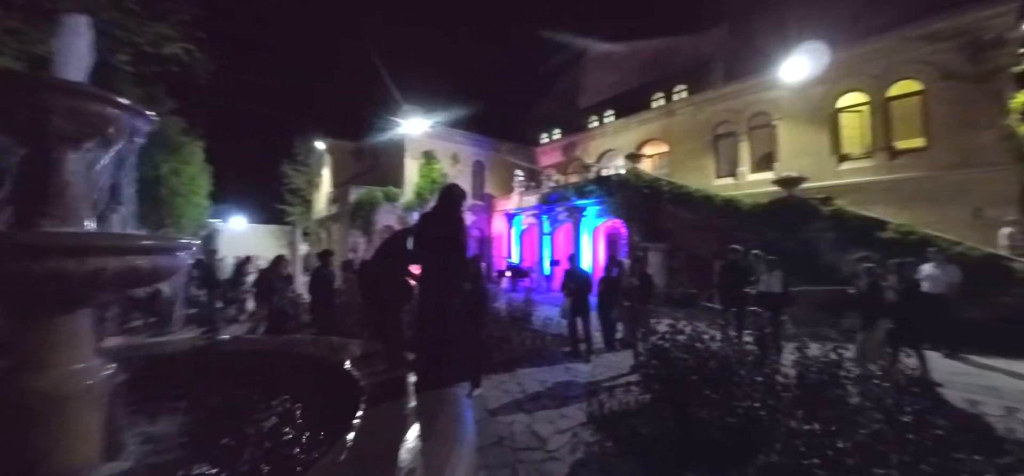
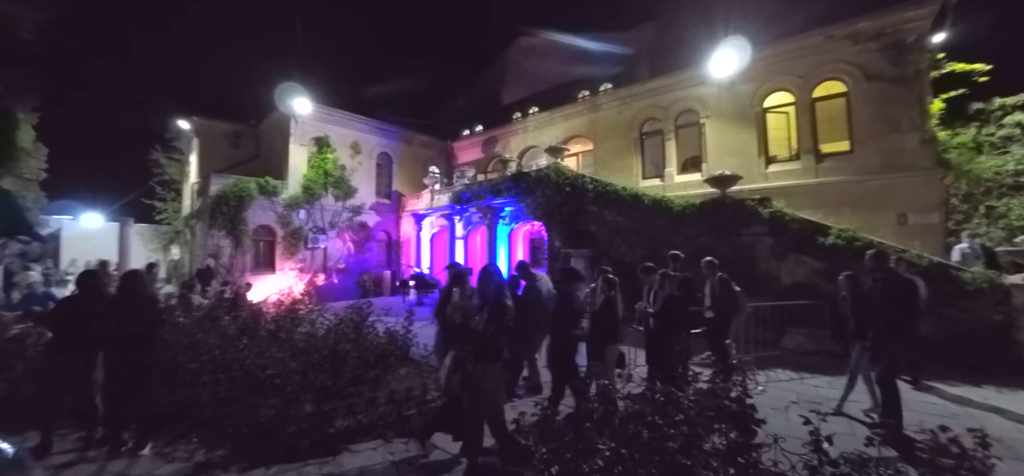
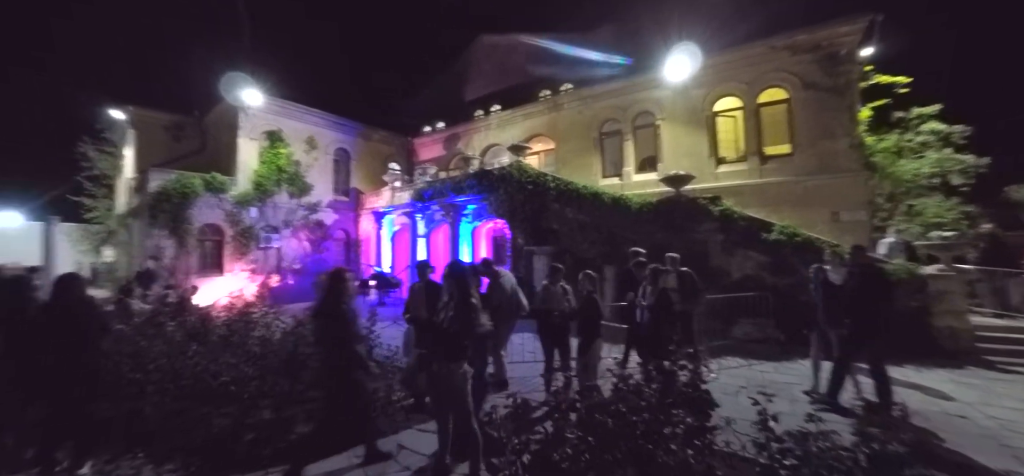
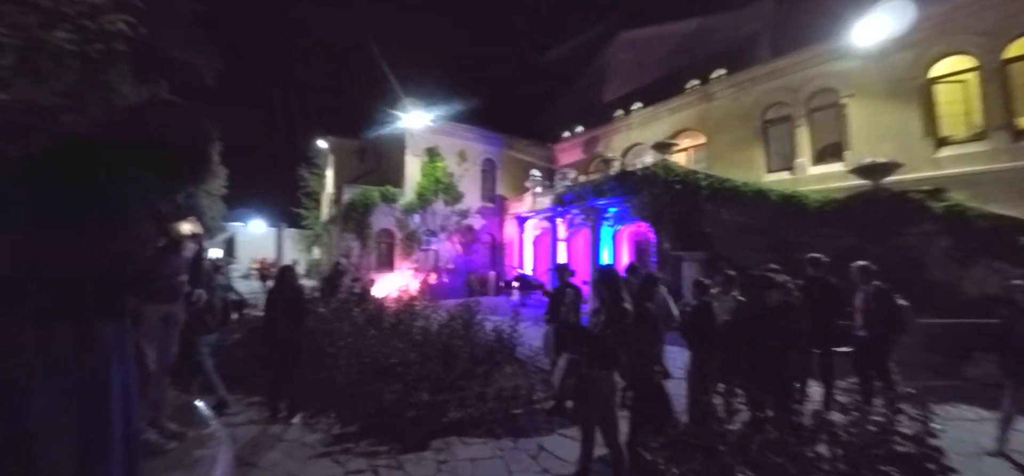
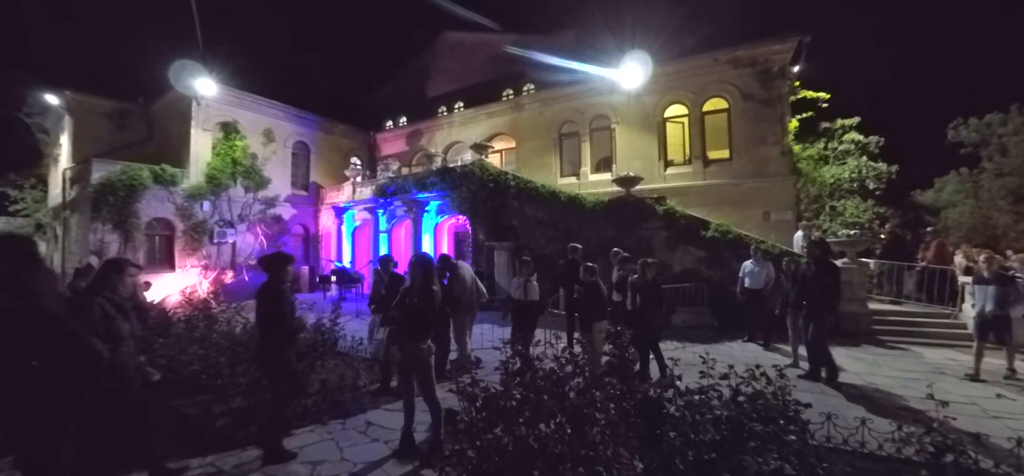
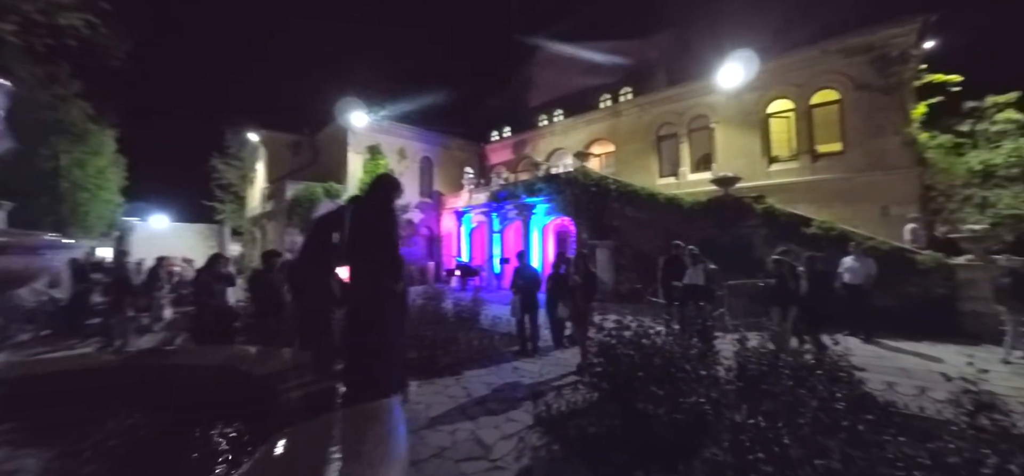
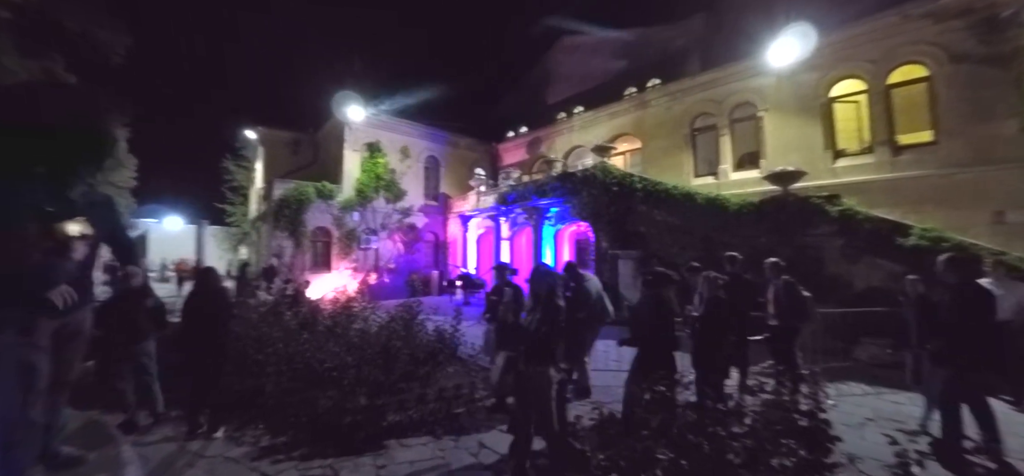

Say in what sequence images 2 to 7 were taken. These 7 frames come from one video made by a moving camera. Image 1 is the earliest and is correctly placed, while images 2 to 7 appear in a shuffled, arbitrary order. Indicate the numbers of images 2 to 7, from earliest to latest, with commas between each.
6, 5, 3, 2, 7, 4
